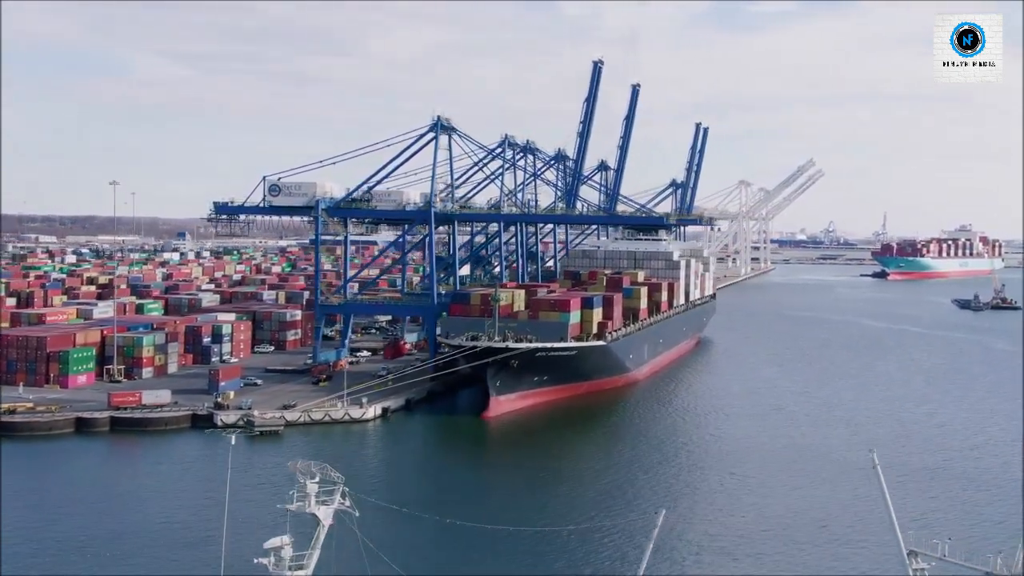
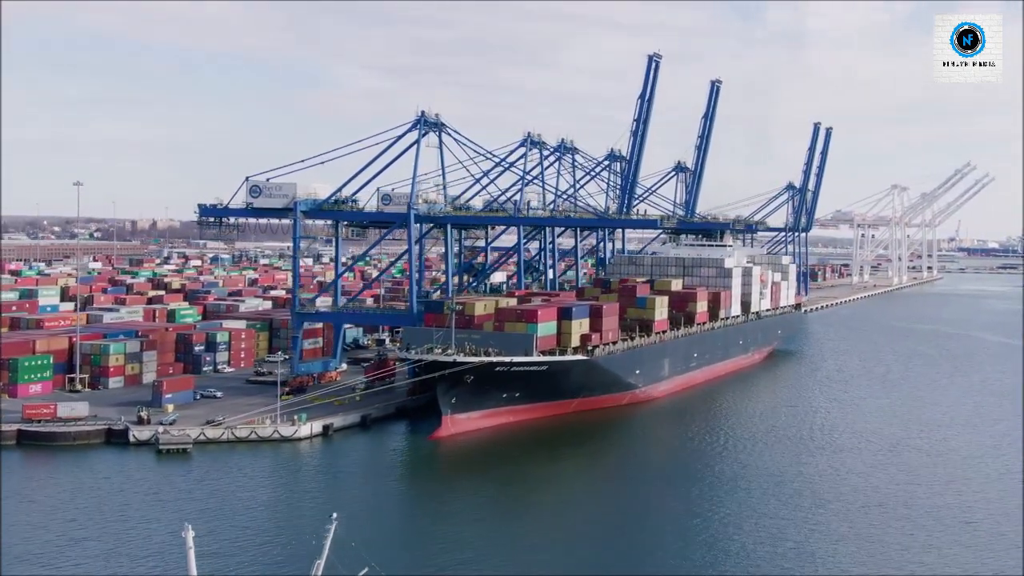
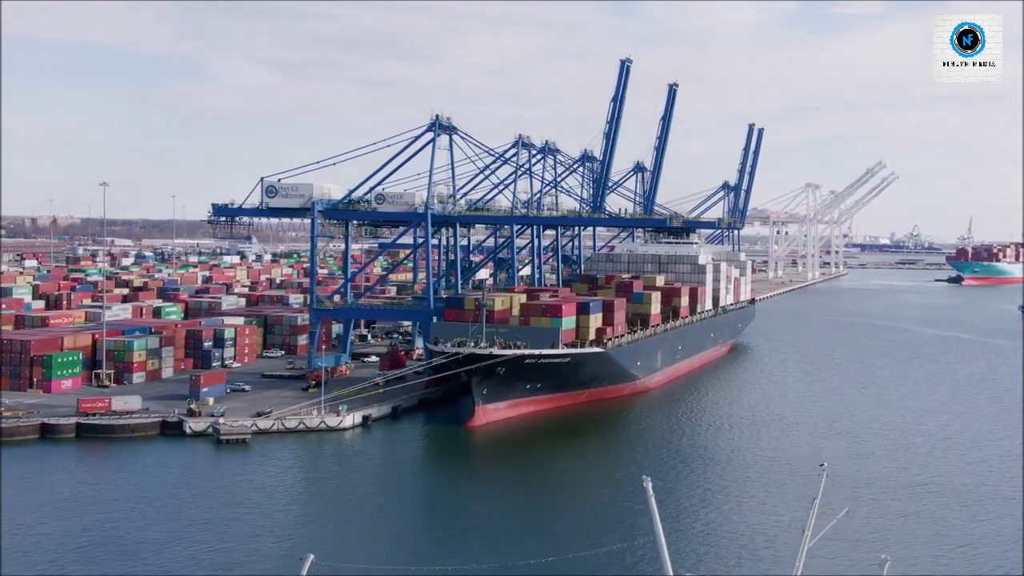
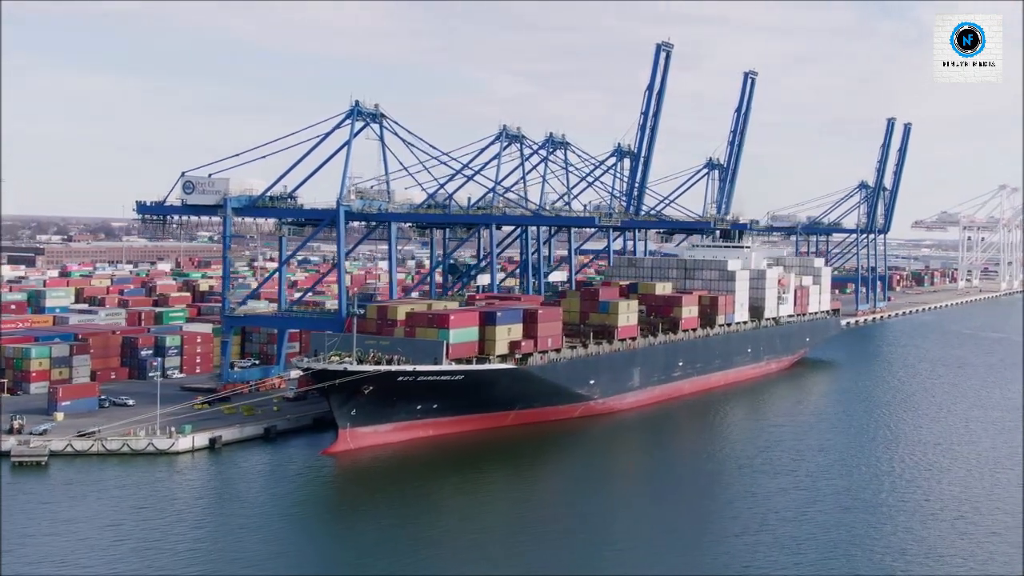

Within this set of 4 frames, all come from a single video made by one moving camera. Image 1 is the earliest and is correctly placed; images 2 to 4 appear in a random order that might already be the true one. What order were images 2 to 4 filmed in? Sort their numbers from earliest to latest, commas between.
3, 2, 4
